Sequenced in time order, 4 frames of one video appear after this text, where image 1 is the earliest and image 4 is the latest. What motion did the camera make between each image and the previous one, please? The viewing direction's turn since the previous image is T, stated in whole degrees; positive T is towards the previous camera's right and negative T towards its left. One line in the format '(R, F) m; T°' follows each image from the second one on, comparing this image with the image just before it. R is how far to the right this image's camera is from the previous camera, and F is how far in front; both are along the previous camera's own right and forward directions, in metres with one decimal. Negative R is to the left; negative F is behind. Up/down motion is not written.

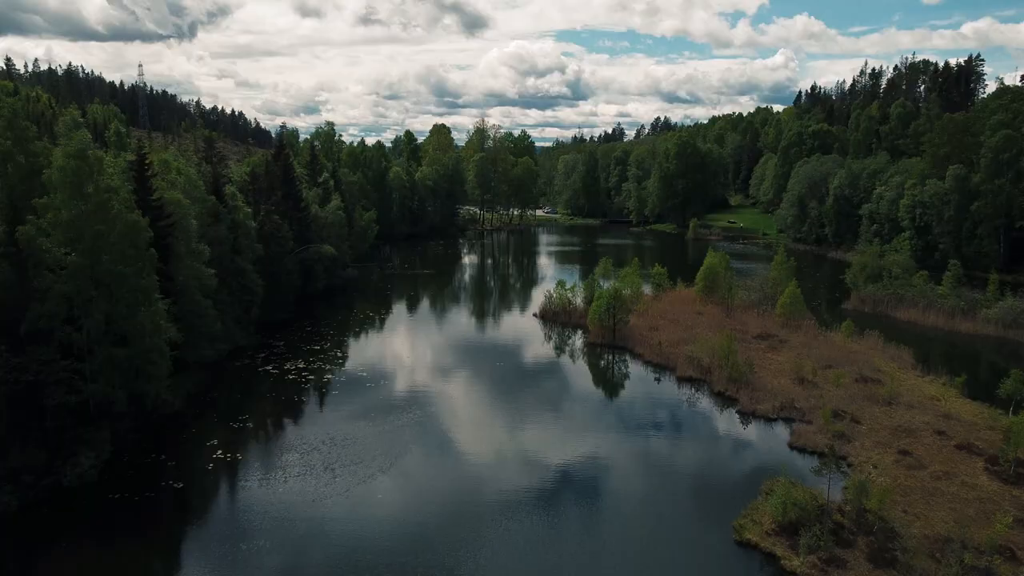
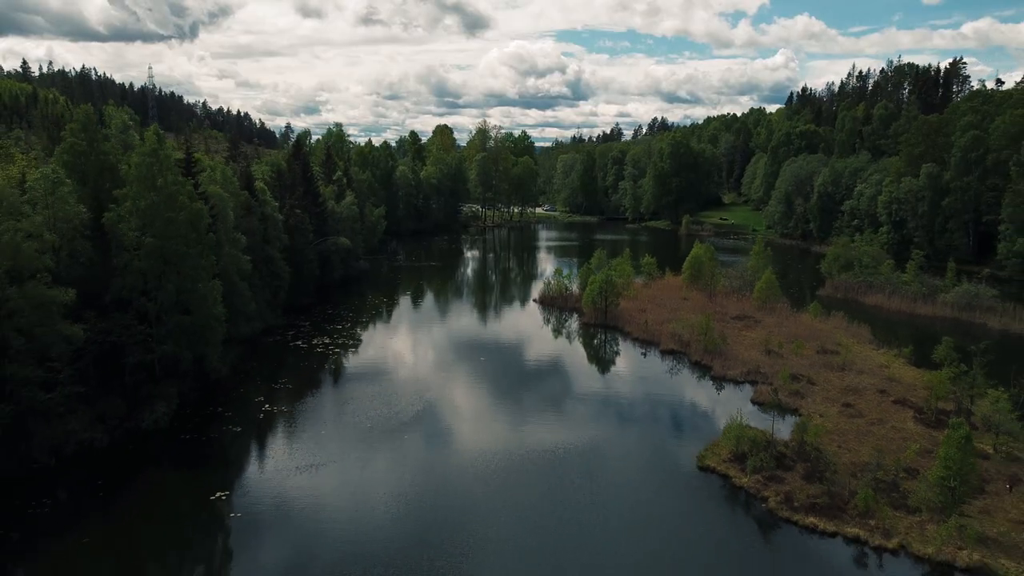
(-0.1, -4.5) m; 0°
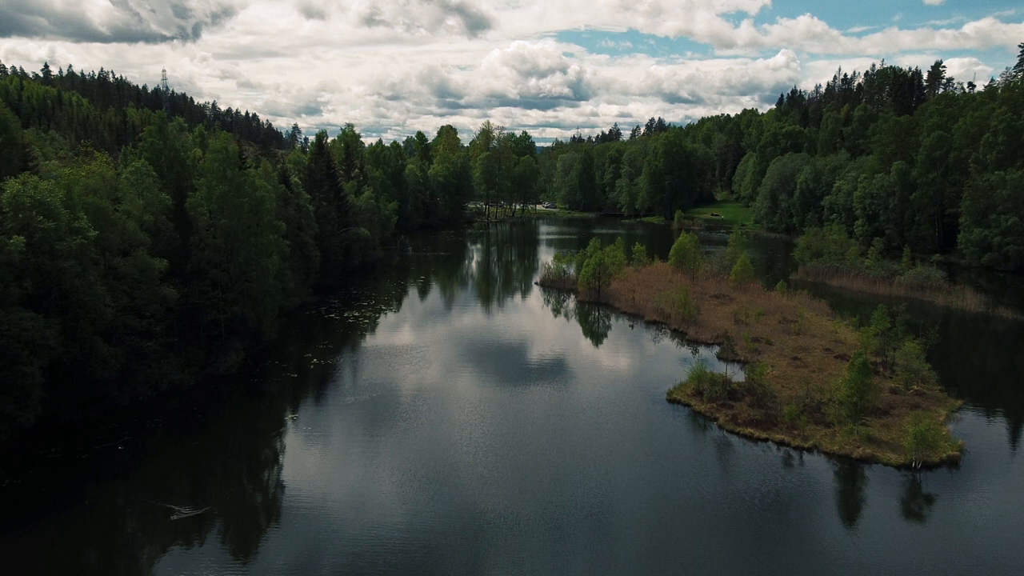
(-0.3, -6.2) m; 0°
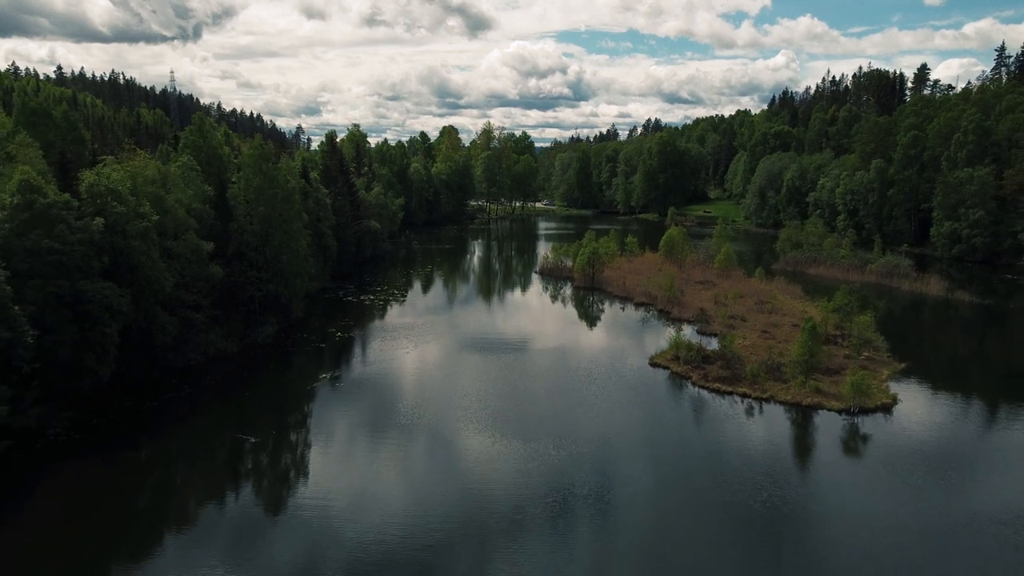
(-0.1, -4.6) m; 0°
